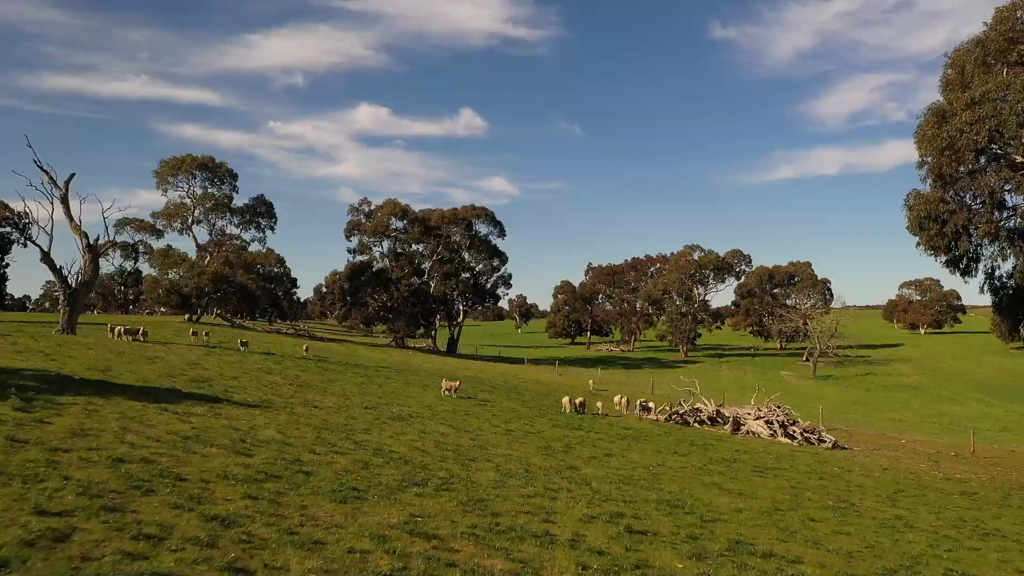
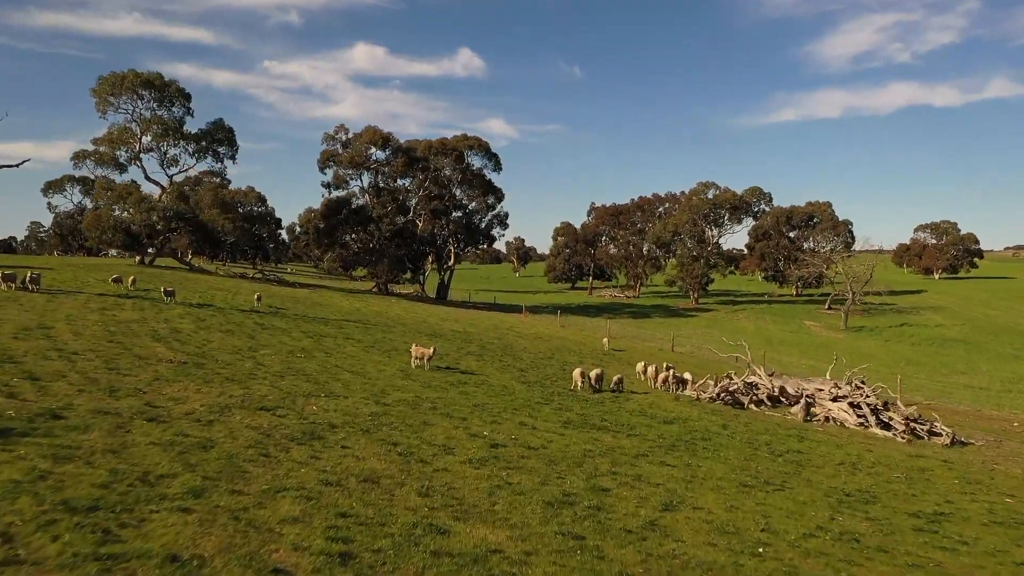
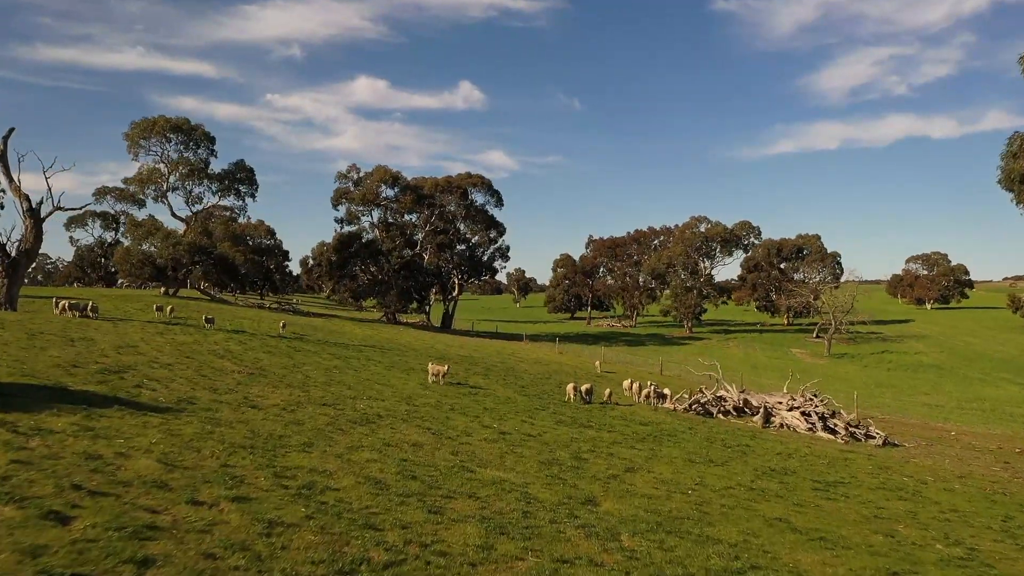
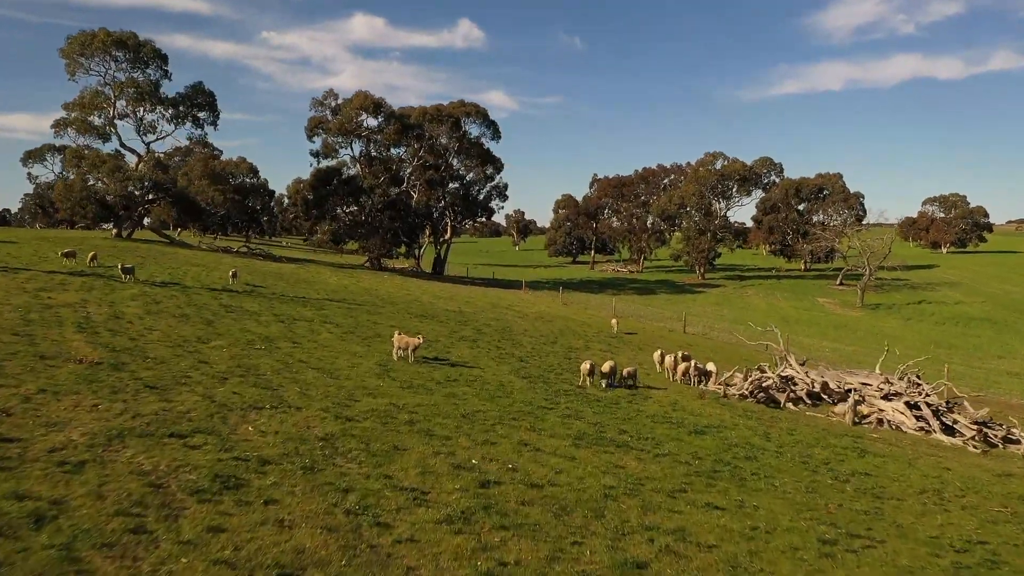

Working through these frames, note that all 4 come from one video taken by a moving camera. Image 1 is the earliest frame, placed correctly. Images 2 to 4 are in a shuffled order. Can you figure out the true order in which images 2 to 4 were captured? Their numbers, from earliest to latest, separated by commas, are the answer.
3, 2, 4
